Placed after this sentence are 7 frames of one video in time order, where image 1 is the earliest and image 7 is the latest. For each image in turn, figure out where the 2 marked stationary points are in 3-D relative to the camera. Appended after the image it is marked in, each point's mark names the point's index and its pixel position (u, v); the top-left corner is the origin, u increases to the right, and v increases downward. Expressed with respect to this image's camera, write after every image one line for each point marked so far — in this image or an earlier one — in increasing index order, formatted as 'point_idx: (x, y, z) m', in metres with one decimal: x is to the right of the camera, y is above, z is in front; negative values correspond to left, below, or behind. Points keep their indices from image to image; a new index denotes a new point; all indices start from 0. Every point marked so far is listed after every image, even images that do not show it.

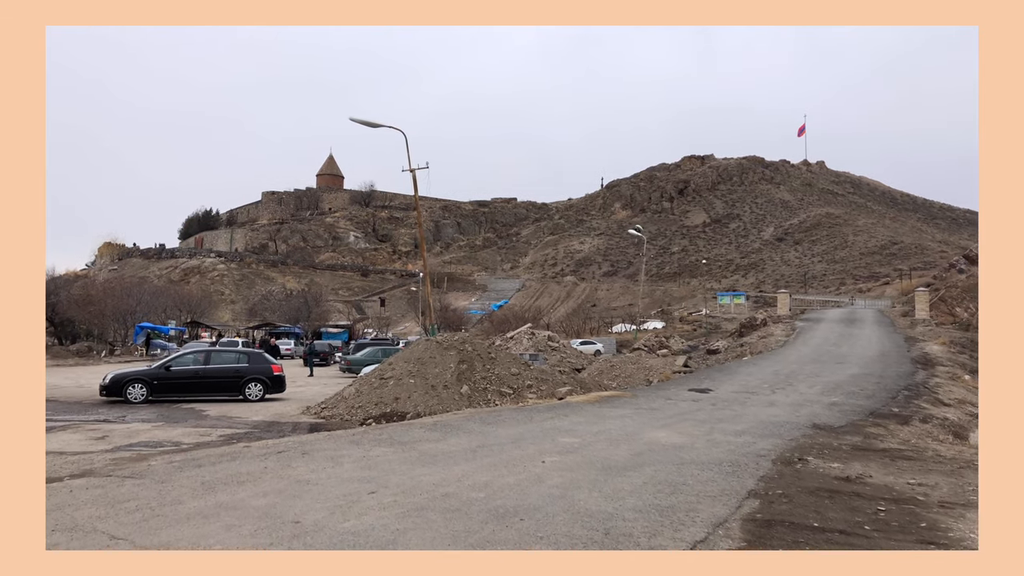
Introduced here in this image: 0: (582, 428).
0: (+0.8, -1.6, +7.4) m
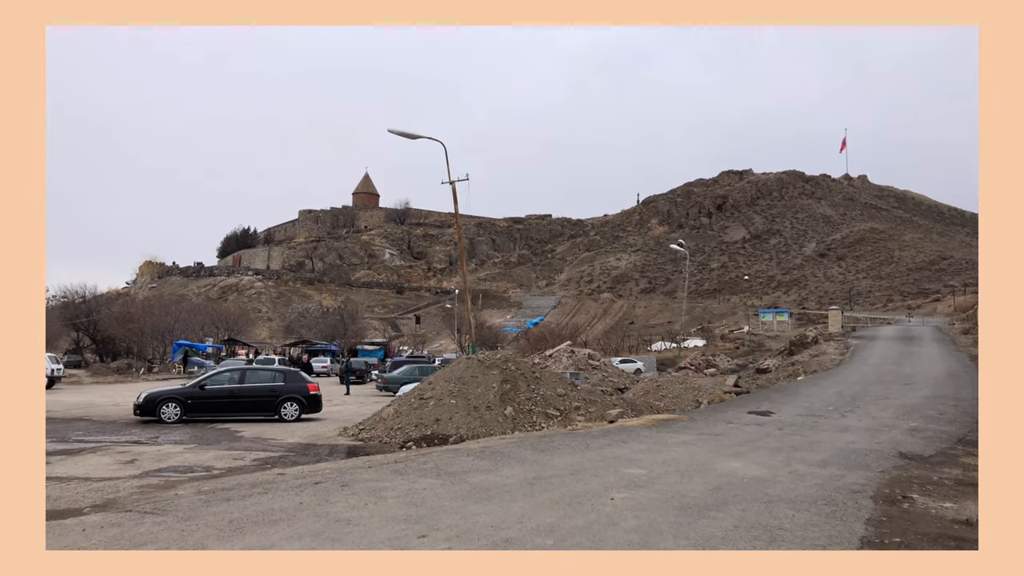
0: (+1.4, -1.8, +6.6) m
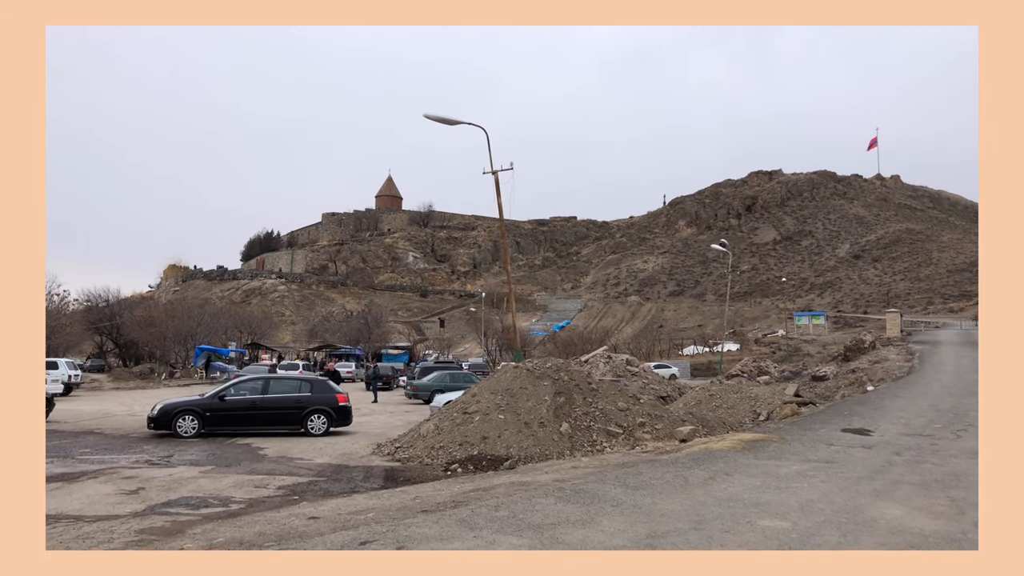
0: (+2.2, -1.8, +5.2) m
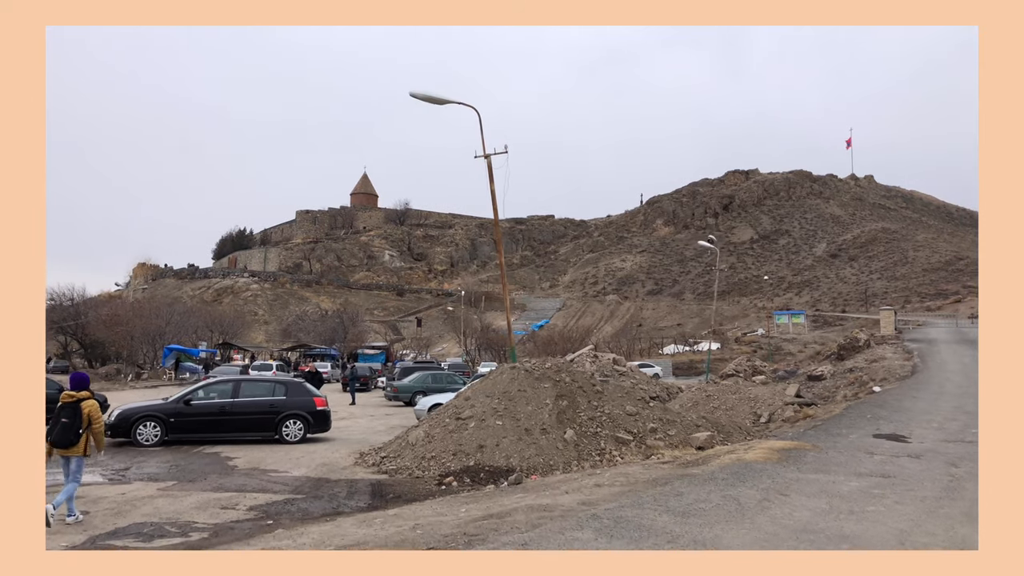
0: (+2.4, -1.7, +4.3) m
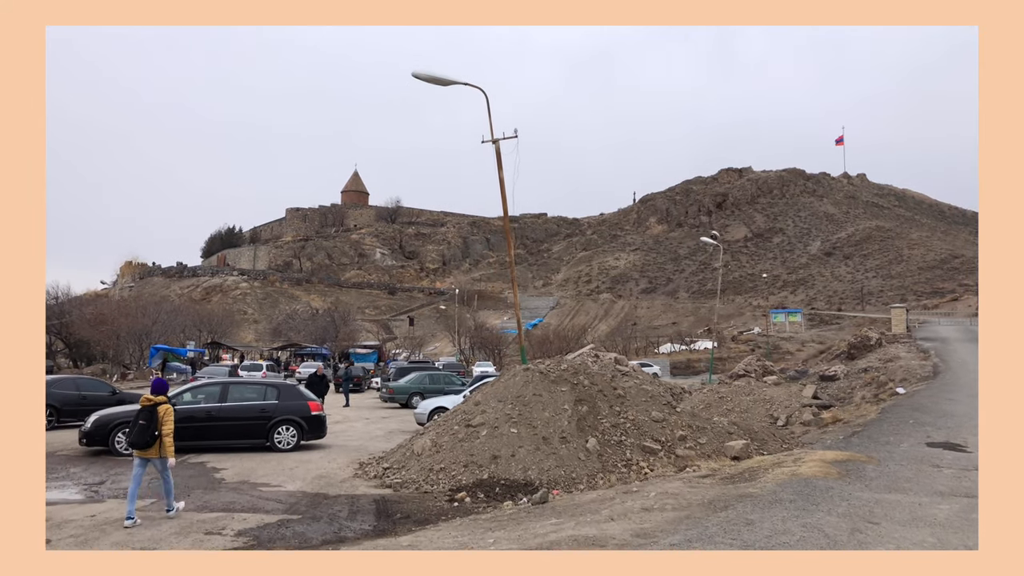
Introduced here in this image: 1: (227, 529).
0: (+2.7, -1.6, +3.5) m
1: (-2.9, -2.4, +6.4) m
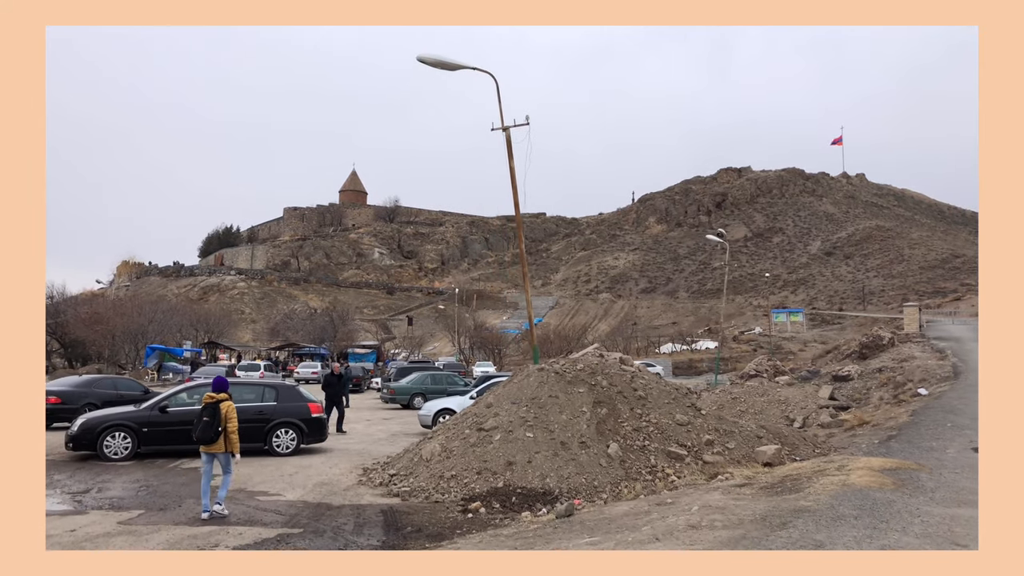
0: (+2.9, -1.5, +2.9) m
1: (-2.7, -2.4, +5.8) m
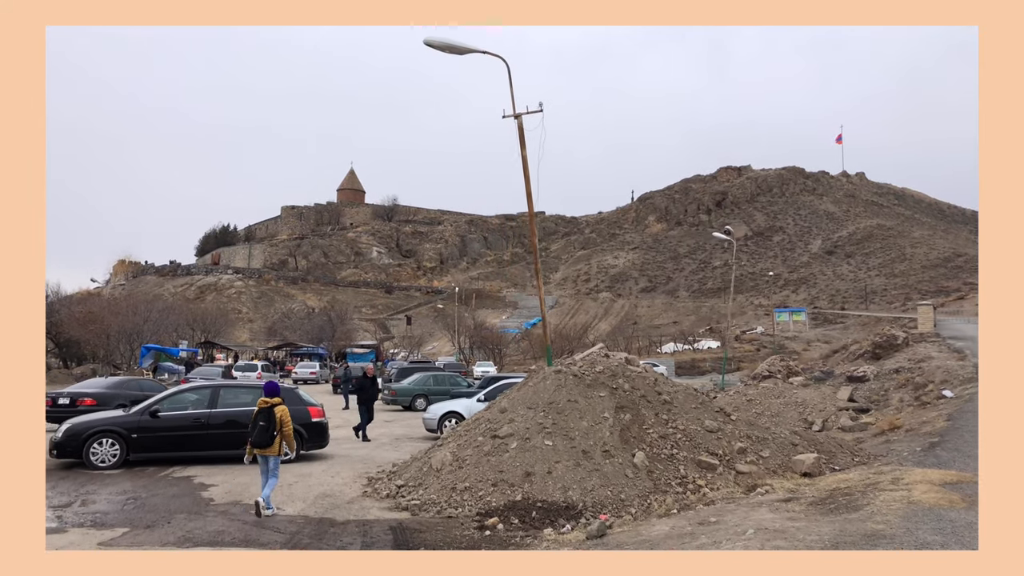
0: (+3.1, -1.5, +2.3) m
1: (-2.4, -2.3, +5.2) m
